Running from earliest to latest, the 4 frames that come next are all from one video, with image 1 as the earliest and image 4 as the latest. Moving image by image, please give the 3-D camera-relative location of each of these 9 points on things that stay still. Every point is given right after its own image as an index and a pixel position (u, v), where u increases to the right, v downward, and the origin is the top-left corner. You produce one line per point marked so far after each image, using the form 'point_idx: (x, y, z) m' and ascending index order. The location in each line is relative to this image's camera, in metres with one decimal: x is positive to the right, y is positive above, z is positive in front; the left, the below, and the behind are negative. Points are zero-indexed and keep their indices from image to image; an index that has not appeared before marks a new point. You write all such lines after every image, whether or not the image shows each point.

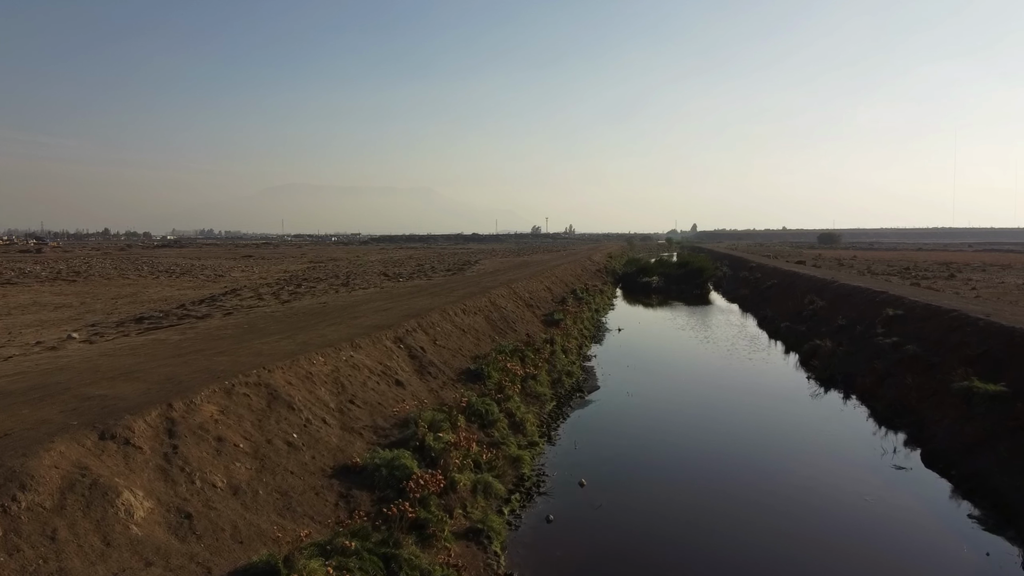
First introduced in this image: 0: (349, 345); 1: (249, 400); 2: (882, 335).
0: (-2.2, -0.8, +12.8) m
1: (-2.6, -1.1, +9.3) m
2: (+7.3, -0.9, +18.6) m
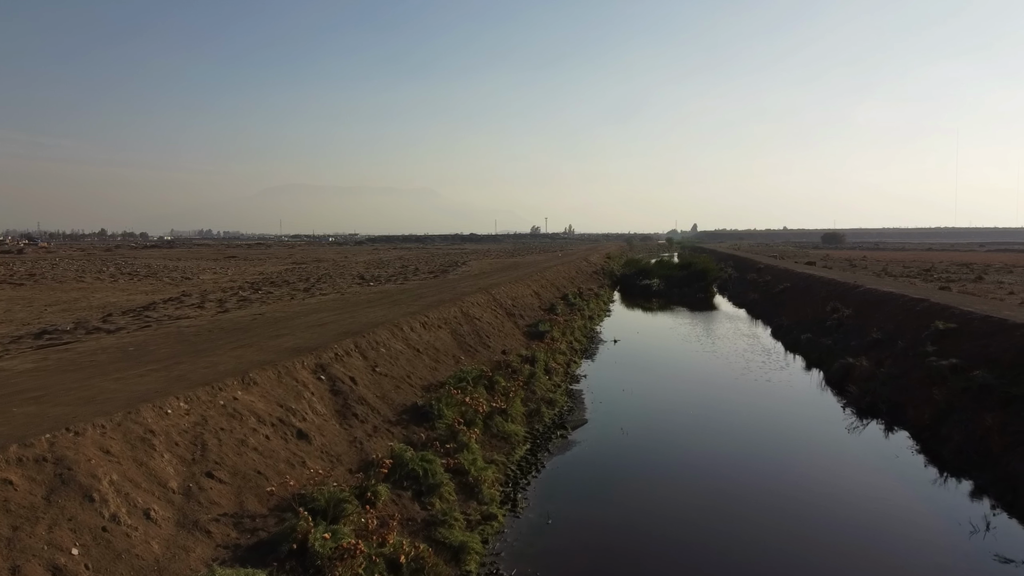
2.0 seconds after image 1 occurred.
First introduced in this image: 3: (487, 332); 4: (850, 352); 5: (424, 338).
0: (-2.7, -0.9, +9.4) m
1: (-3.1, -1.3, +5.8) m
2: (+6.8, -1.1, +15.1) m
3: (-0.5, -0.9, +18.6) m
4: (+6.8, -1.3, +19.0) m
5: (-1.4, -0.8, +15.2) m
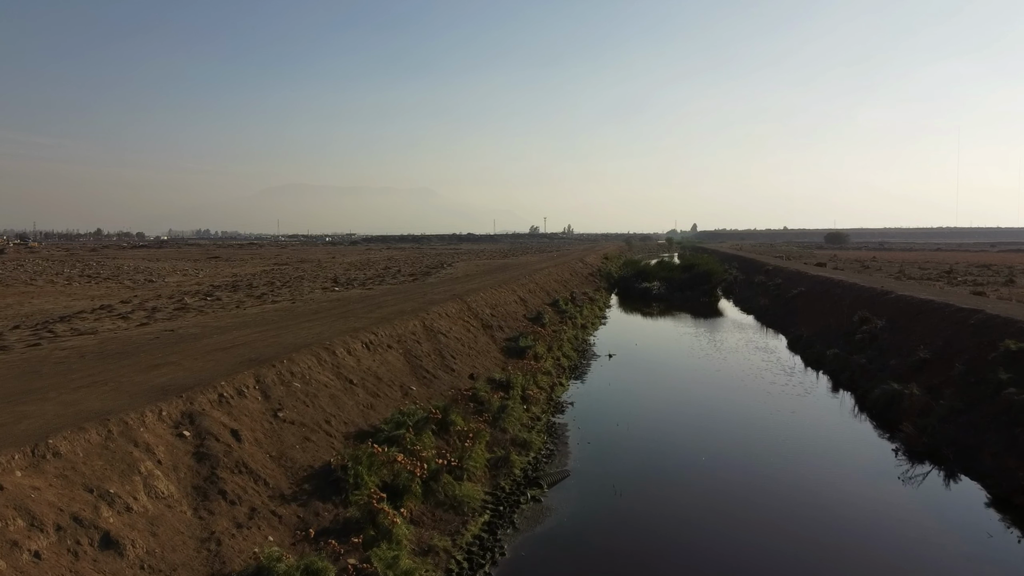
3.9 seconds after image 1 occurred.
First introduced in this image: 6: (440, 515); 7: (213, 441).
0: (-3.2, -1.1, +6.1) m
1: (-3.6, -1.4, +2.6) m
2: (+6.3, -1.2, +11.9) m
3: (-1.0, -1.0, +15.3) m
4: (+6.4, -1.5, +15.8) m
5: (-1.9, -1.0, +11.9) m
6: (-0.7, -2.1, +8.9) m
7: (-2.5, -1.3, +7.9) m
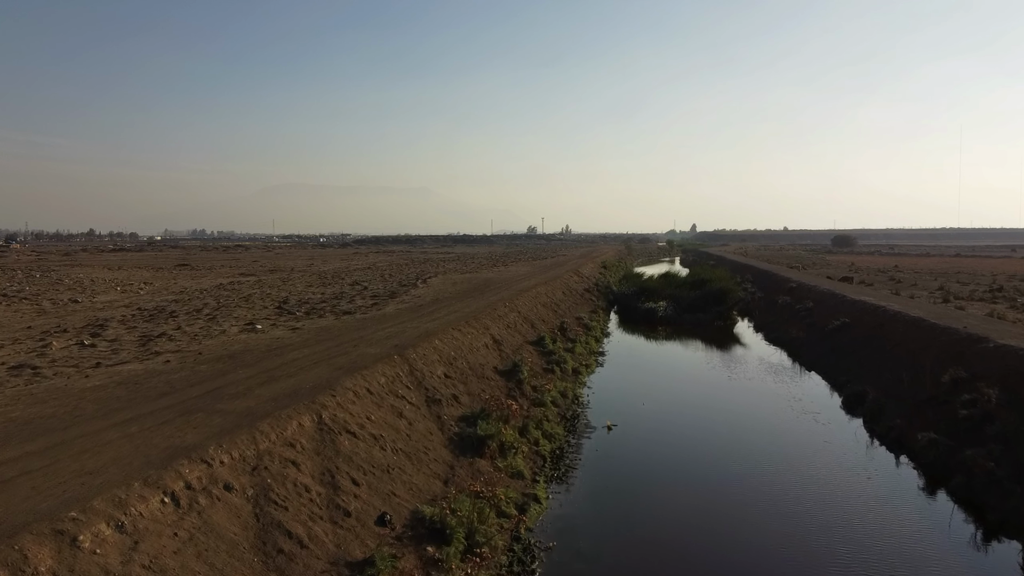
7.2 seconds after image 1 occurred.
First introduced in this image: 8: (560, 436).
0: (-3.8, -1.9, +0.5) m
1: (-4.1, -2.2, -3.1) m
2: (+5.7, -2.0, +6.2) m
3: (-1.6, -1.8, +9.7) m
4: (+5.8, -2.3, +10.1) m
5: (-2.5, -1.8, +6.3) m
6: (-1.2, -2.9, +3.2) m
7: (-3.1, -2.1, +2.2) m
8: (+0.7, -2.3, +14.6) m
